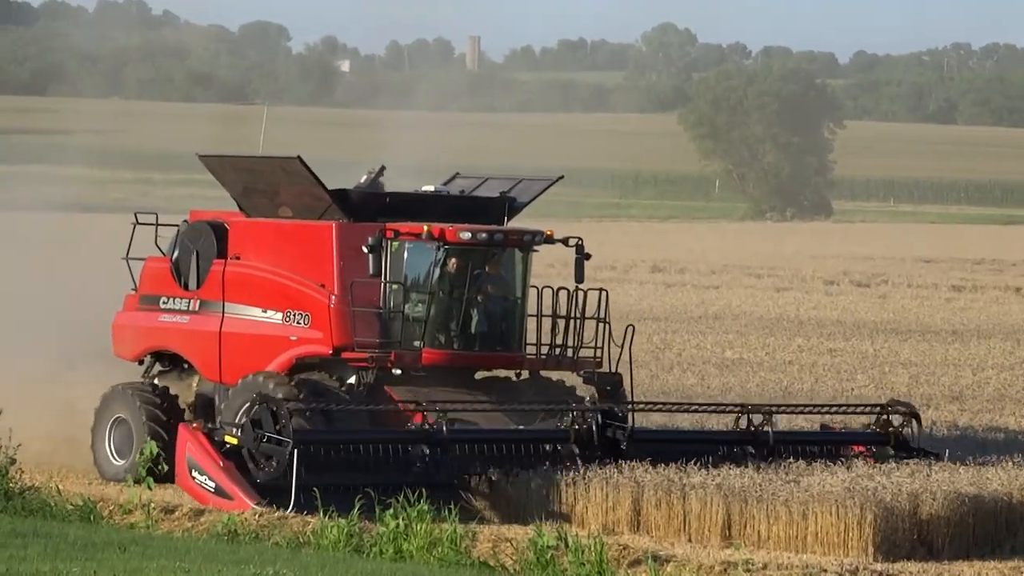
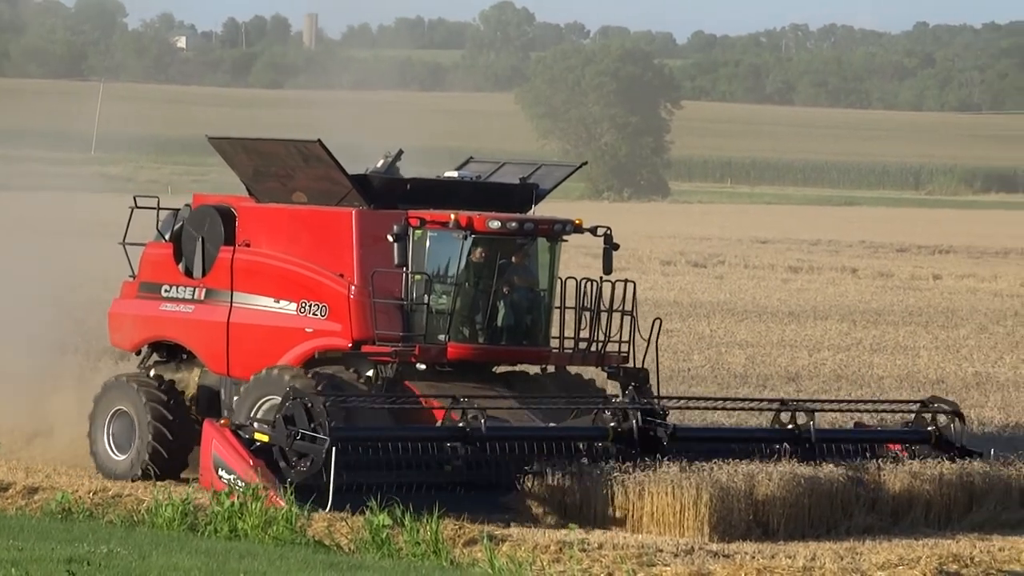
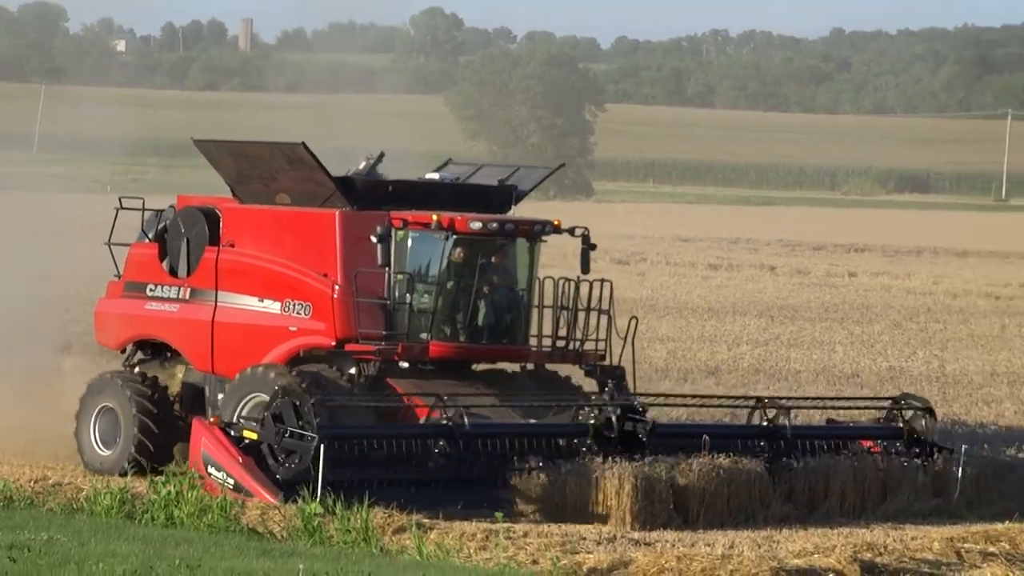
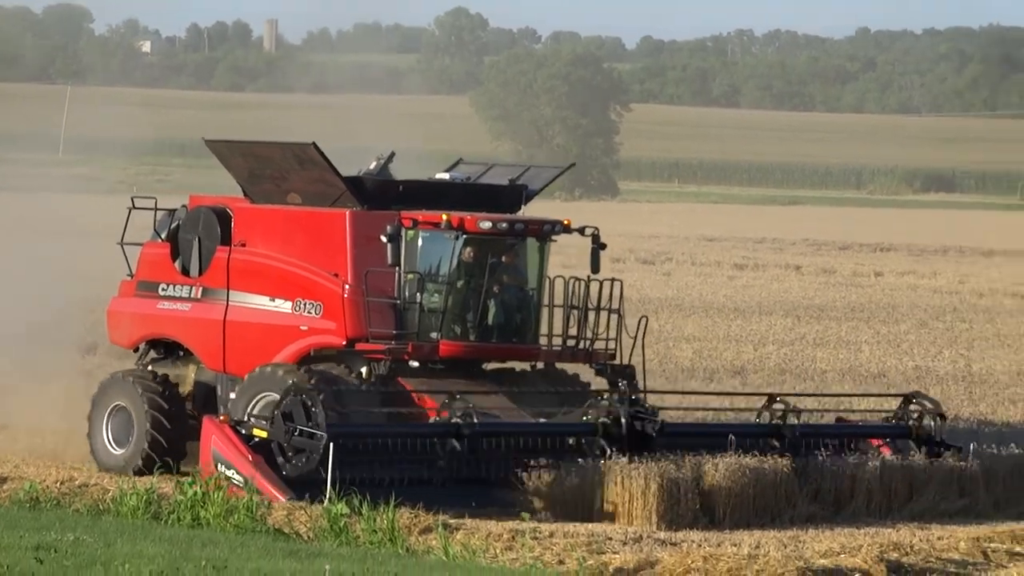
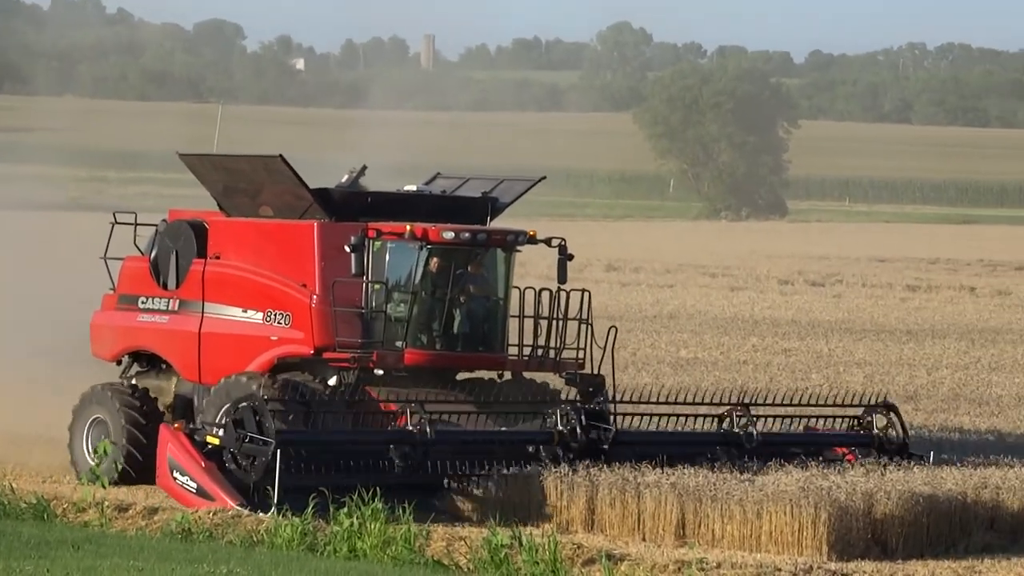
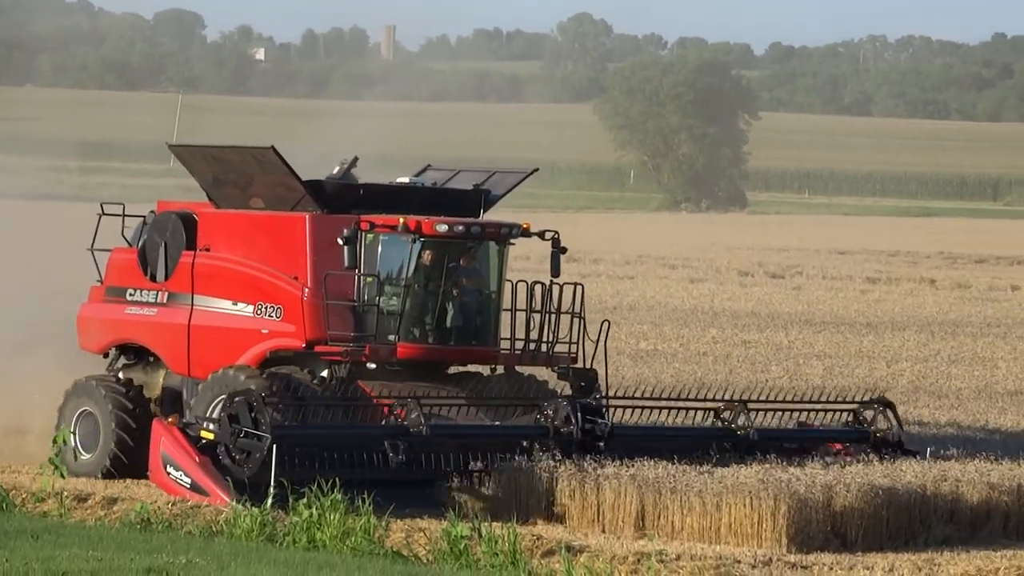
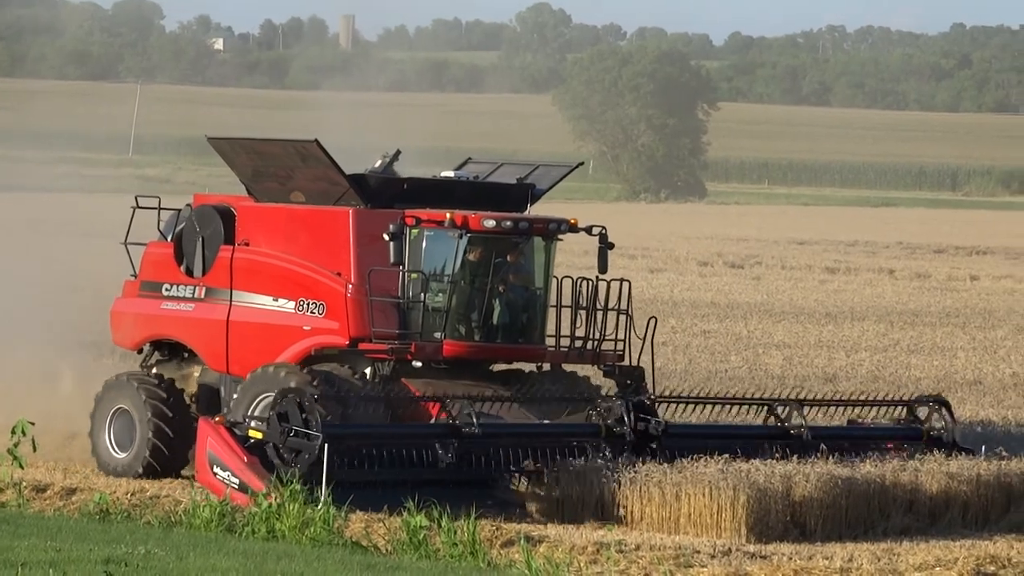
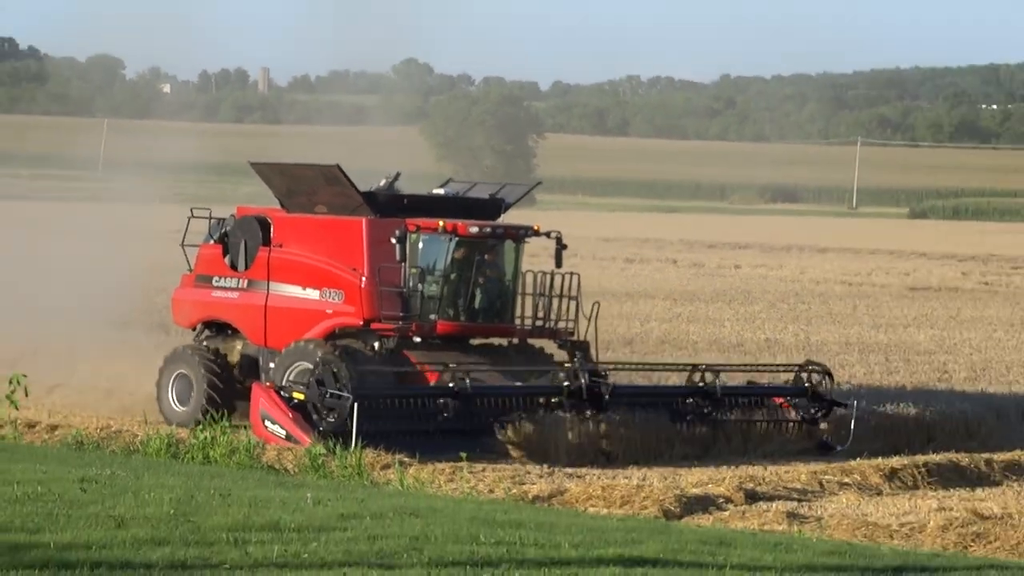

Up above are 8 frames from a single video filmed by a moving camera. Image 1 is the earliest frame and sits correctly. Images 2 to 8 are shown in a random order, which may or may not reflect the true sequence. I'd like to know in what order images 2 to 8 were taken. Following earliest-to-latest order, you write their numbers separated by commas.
5, 6, 7, 2, 4, 3, 8
